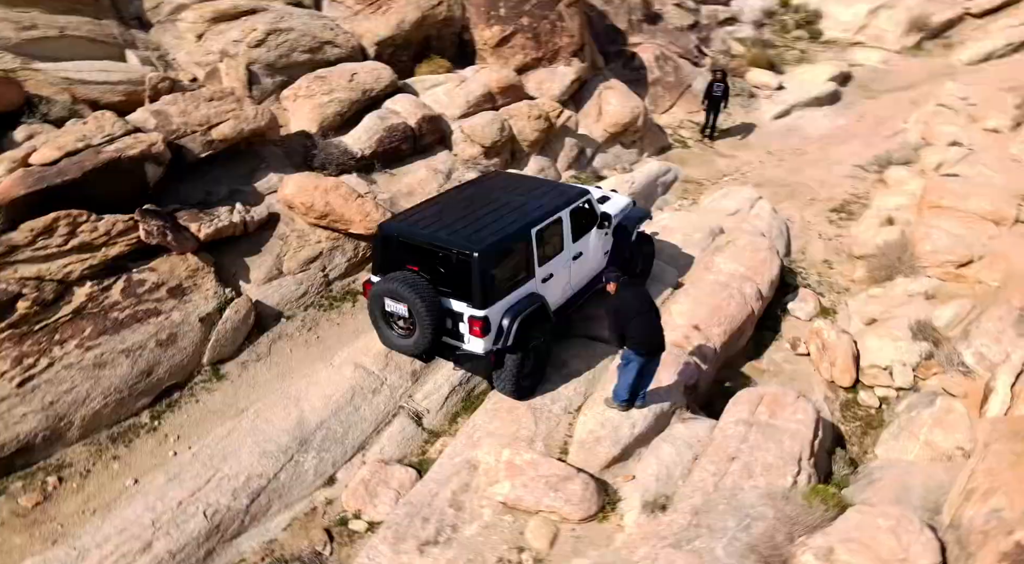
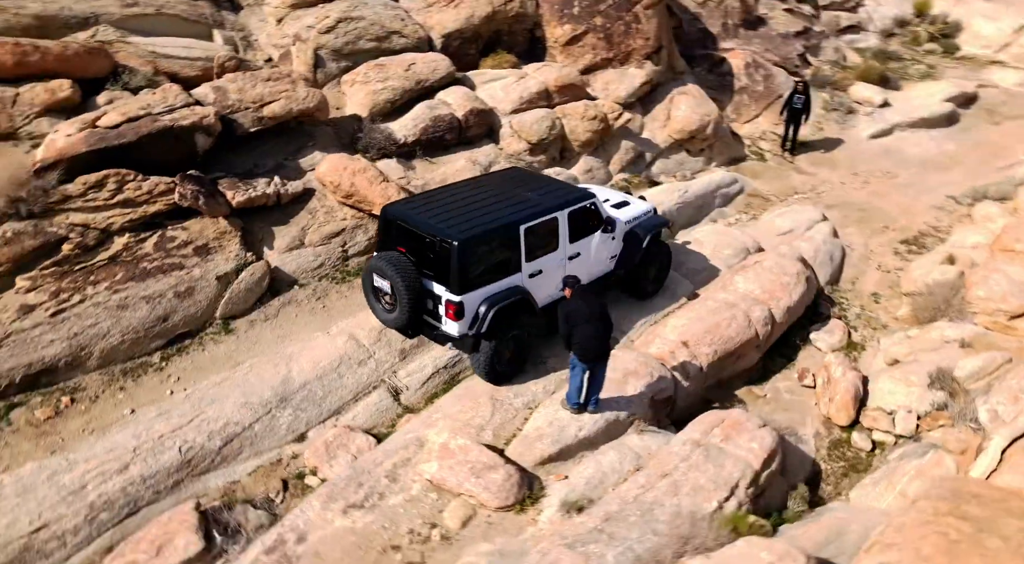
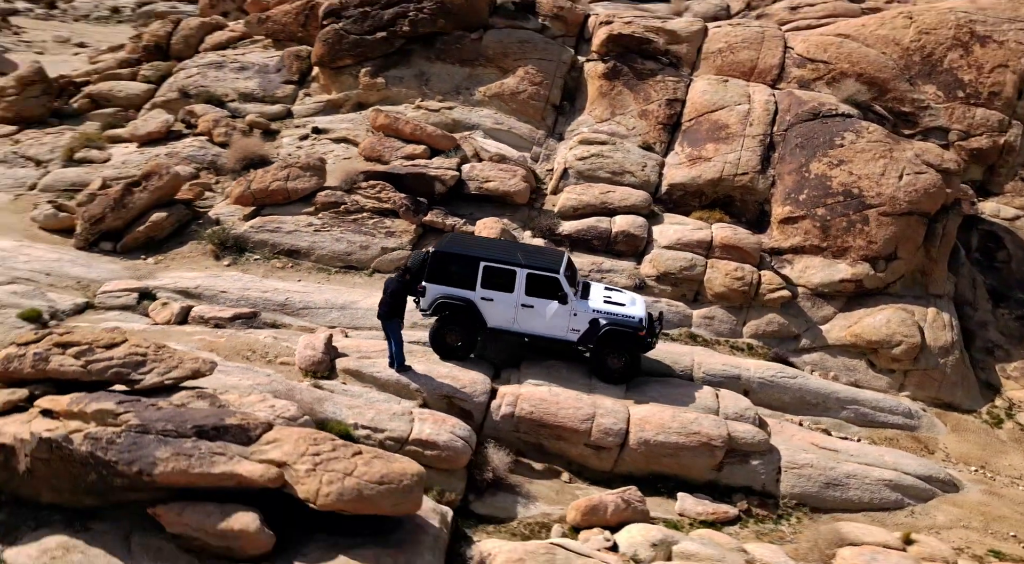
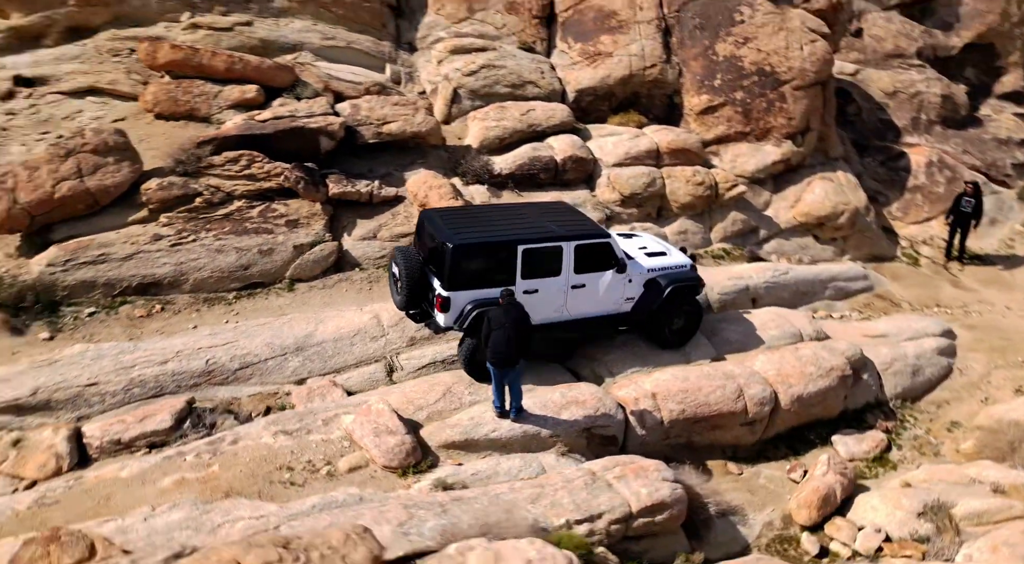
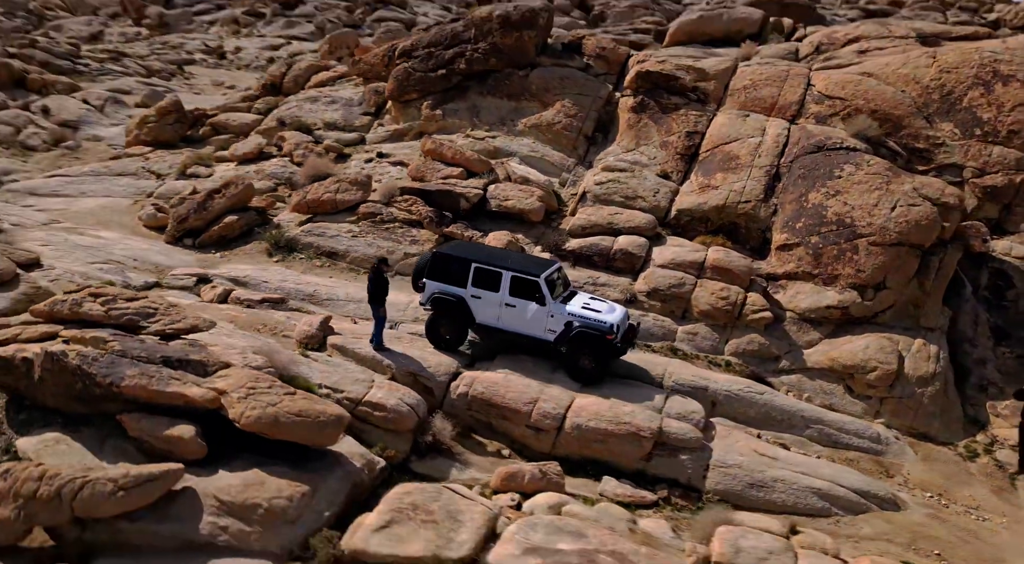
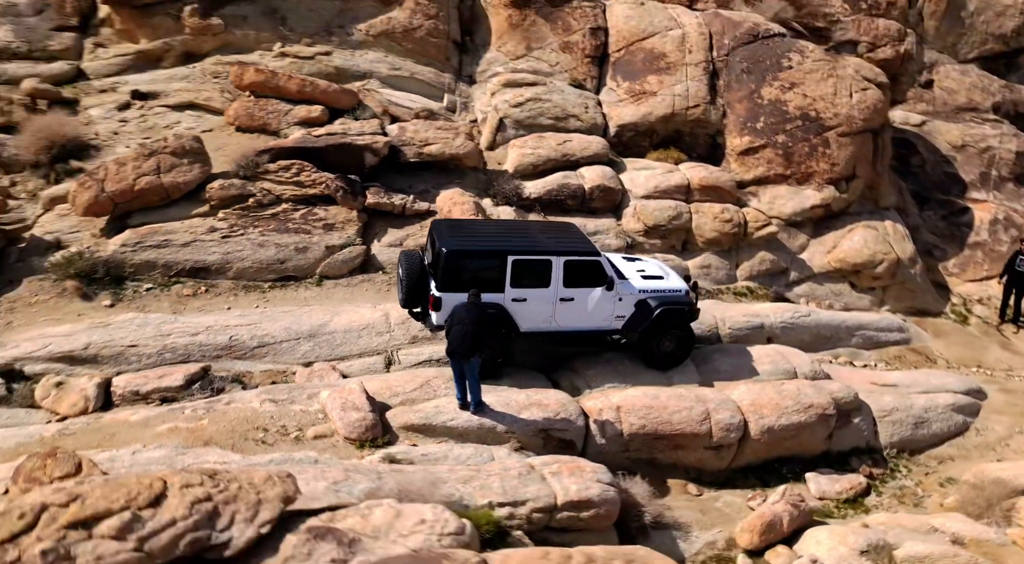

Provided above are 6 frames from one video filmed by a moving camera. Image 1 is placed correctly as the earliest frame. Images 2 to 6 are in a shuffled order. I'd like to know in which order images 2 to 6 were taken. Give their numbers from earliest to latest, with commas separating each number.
2, 4, 6, 3, 5
